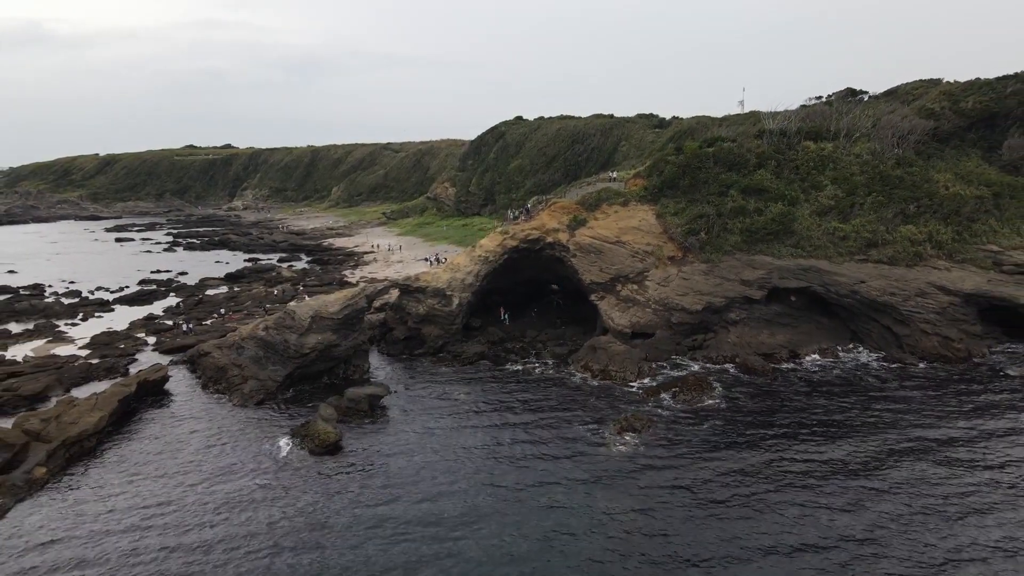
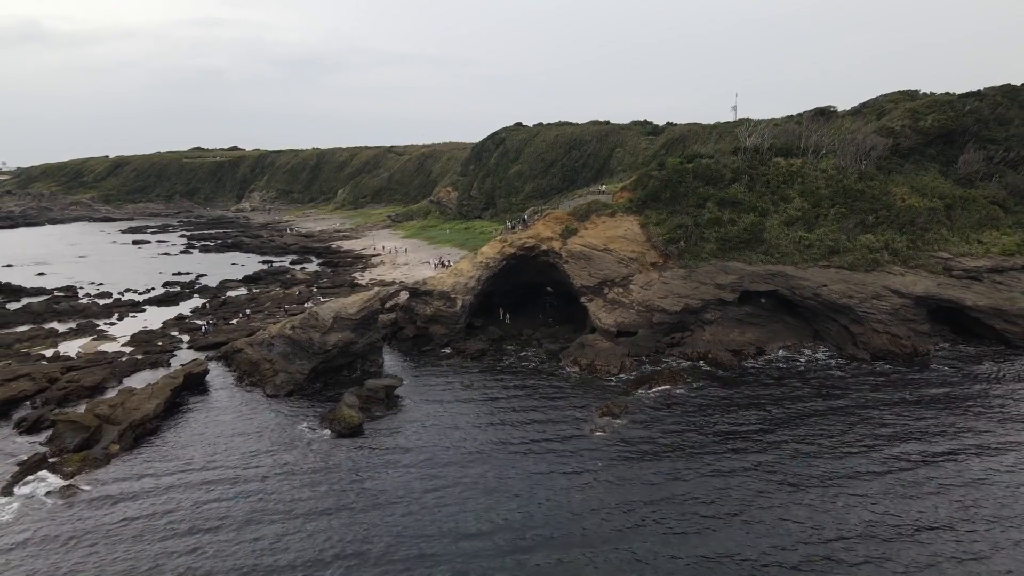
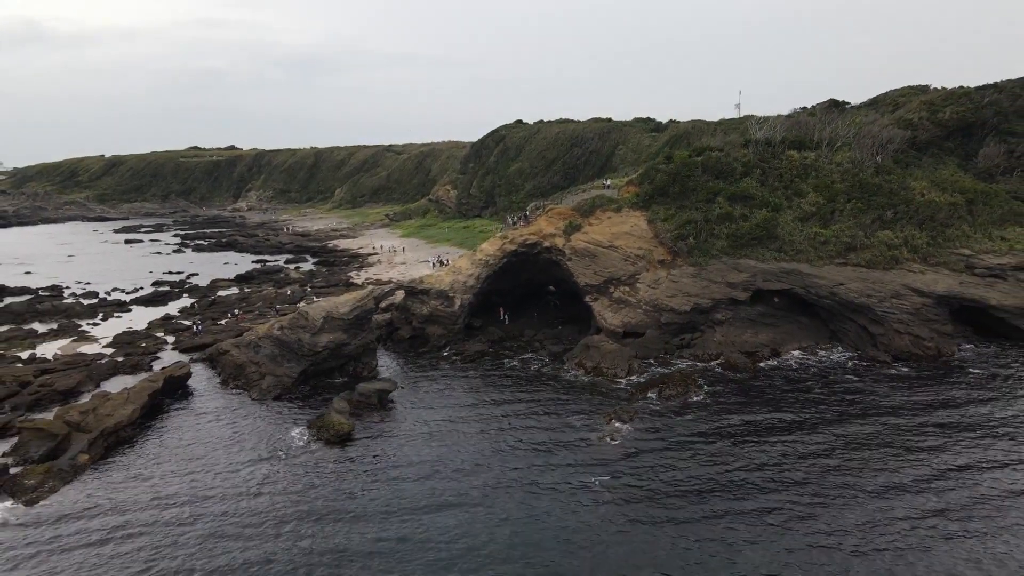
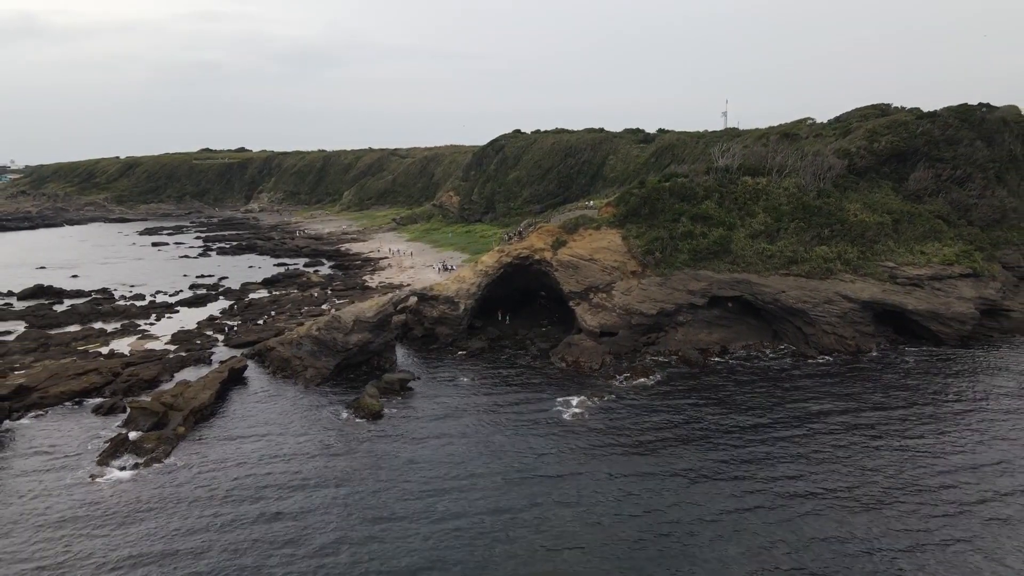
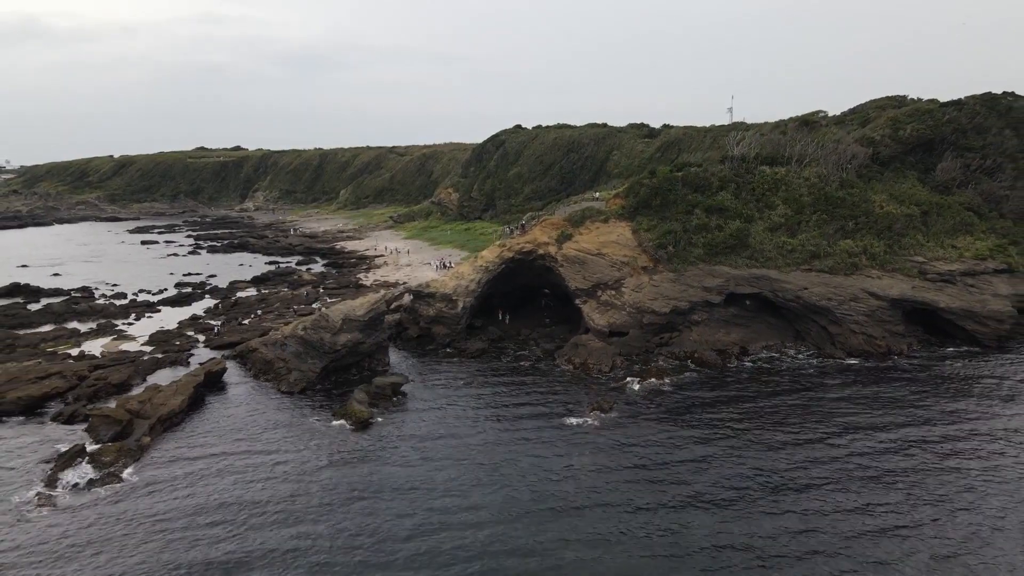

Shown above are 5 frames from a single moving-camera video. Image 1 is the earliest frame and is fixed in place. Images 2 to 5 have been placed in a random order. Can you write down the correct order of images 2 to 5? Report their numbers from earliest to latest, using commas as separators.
3, 2, 5, 4
